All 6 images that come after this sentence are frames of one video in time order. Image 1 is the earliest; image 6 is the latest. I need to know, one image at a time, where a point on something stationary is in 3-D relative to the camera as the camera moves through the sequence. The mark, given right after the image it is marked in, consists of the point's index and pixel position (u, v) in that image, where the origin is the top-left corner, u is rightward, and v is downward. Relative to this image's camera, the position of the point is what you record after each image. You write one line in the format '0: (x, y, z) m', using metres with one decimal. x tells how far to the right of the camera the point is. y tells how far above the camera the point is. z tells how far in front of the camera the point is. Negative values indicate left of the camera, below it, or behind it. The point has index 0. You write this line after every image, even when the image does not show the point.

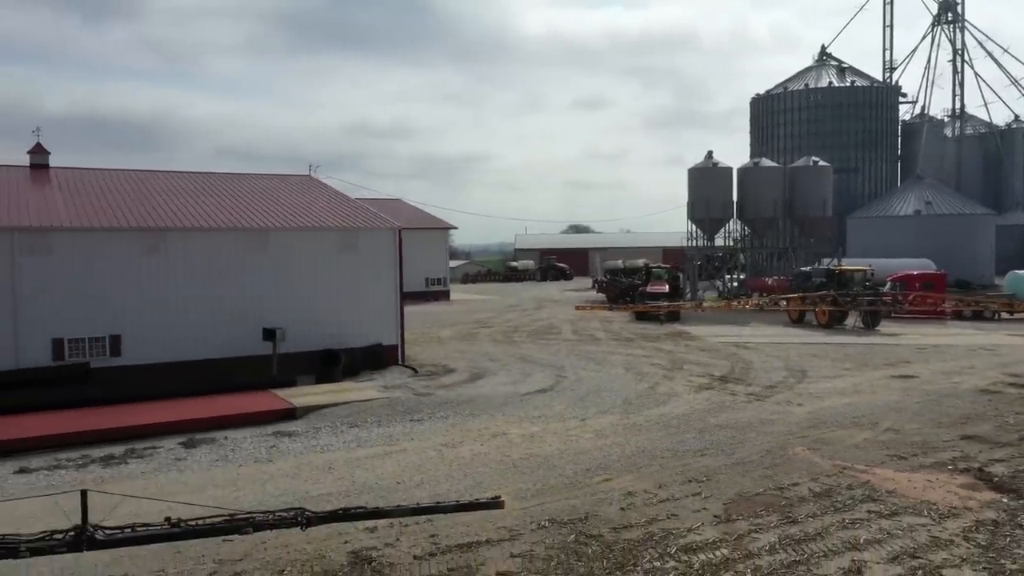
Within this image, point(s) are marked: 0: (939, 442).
0: (+6.1, -2.2, +11.1) m
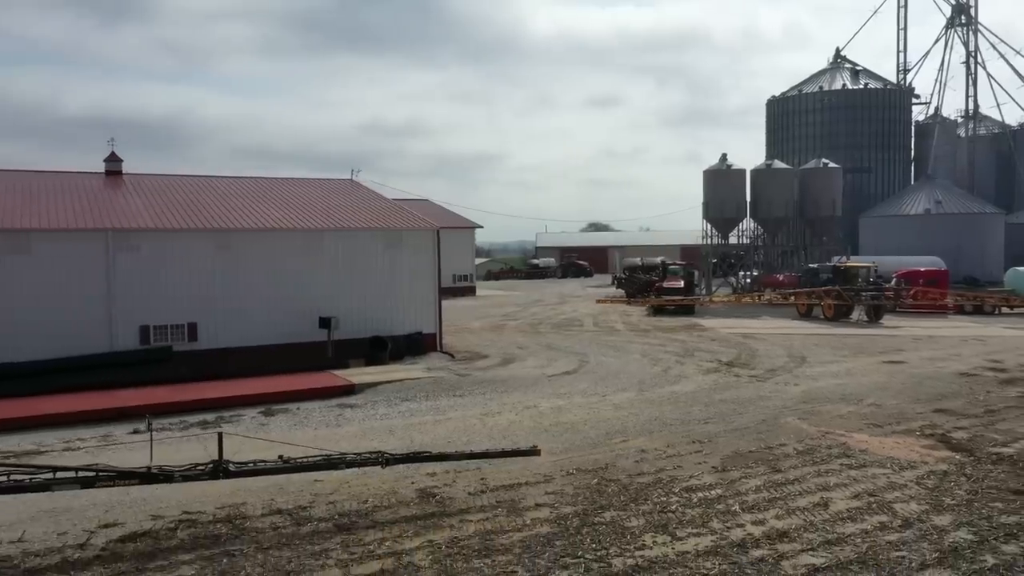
0: (+6.6, -2.1, +12.8) m
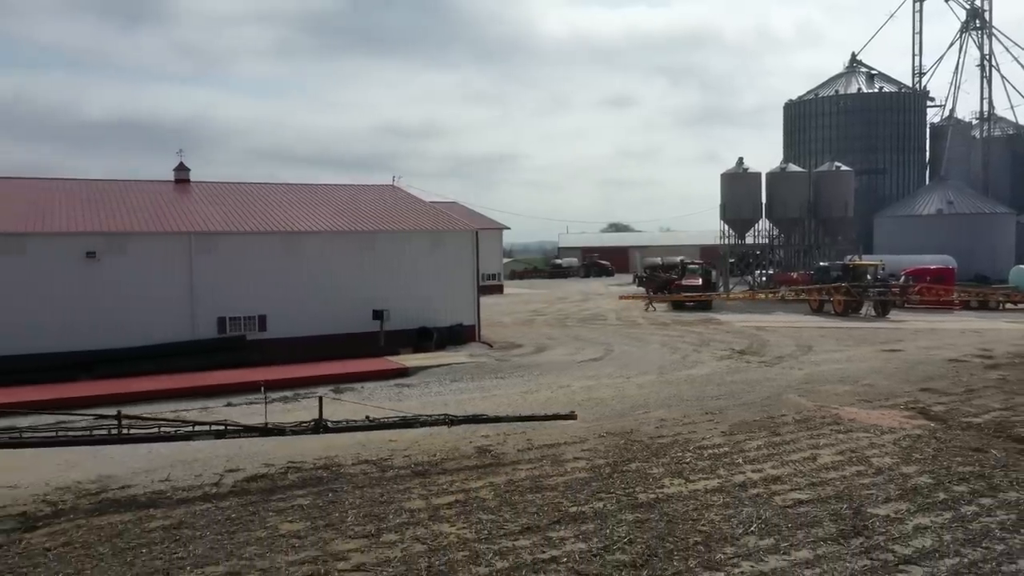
0: (+7.2, -1.9, +14.6) m
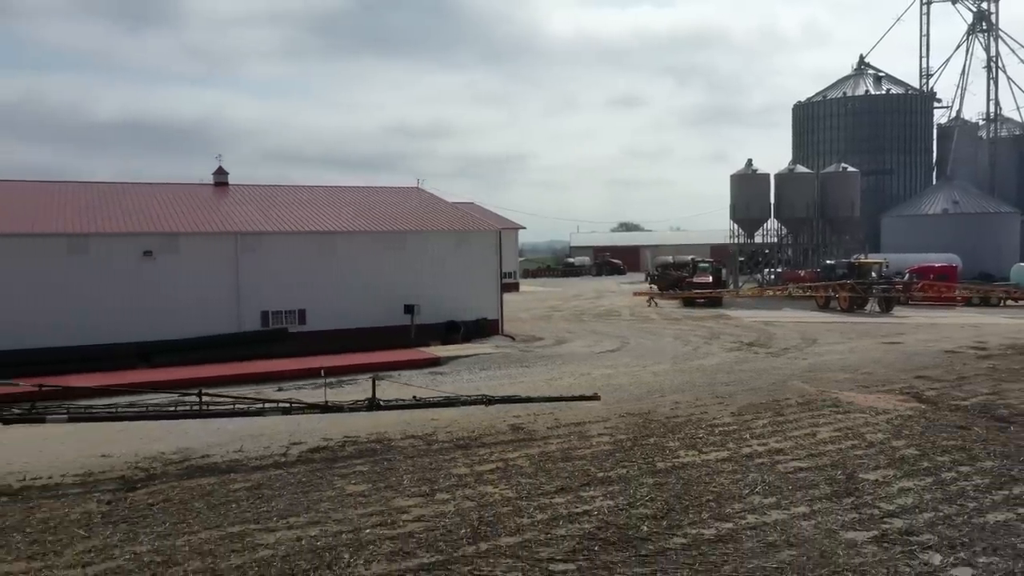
0: (+7.8, -1.8, +15.8) m
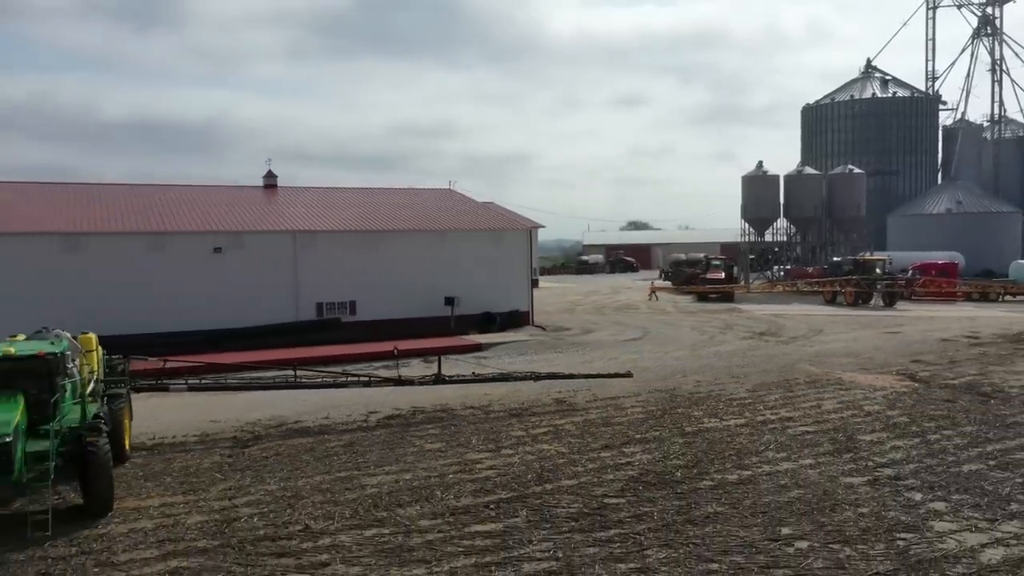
0: (+8.6, -1.7, +17.6) m
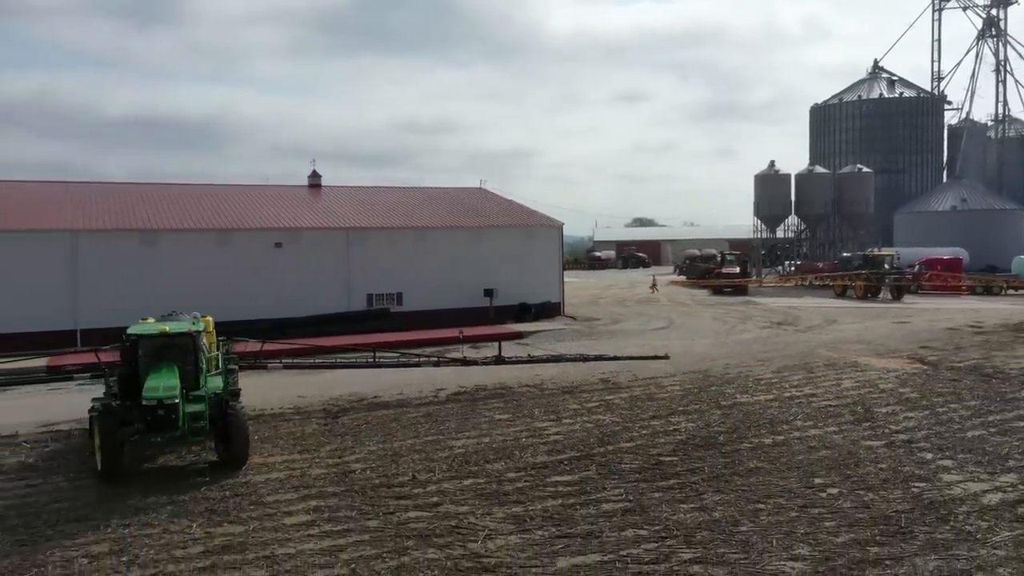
0: (+9.7, -1.5, +19.3) m
